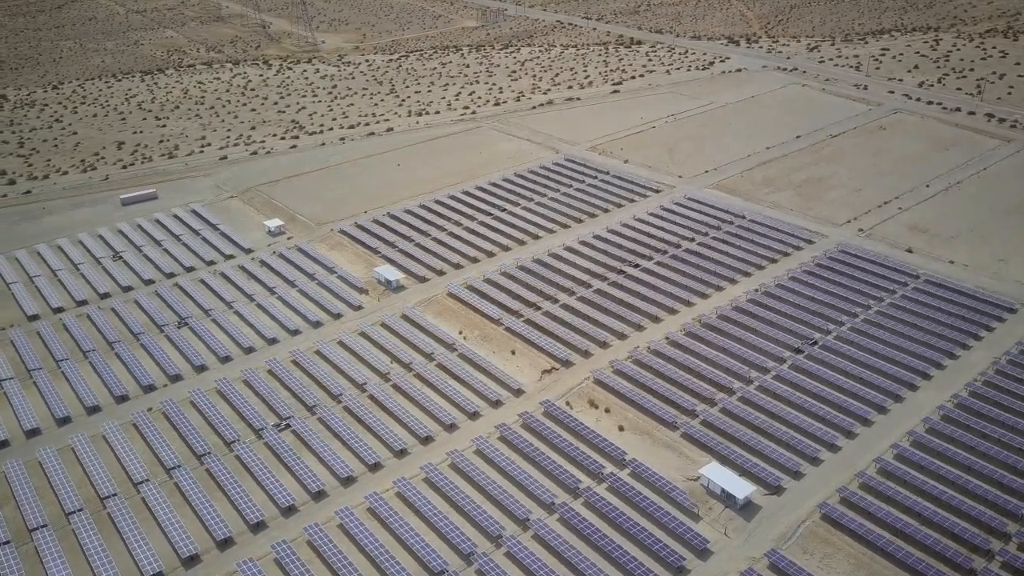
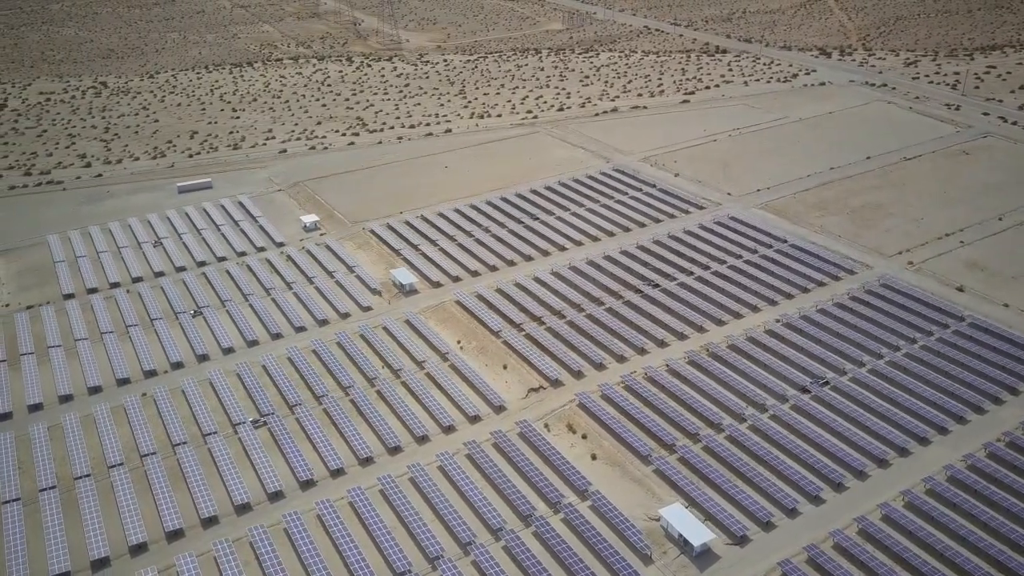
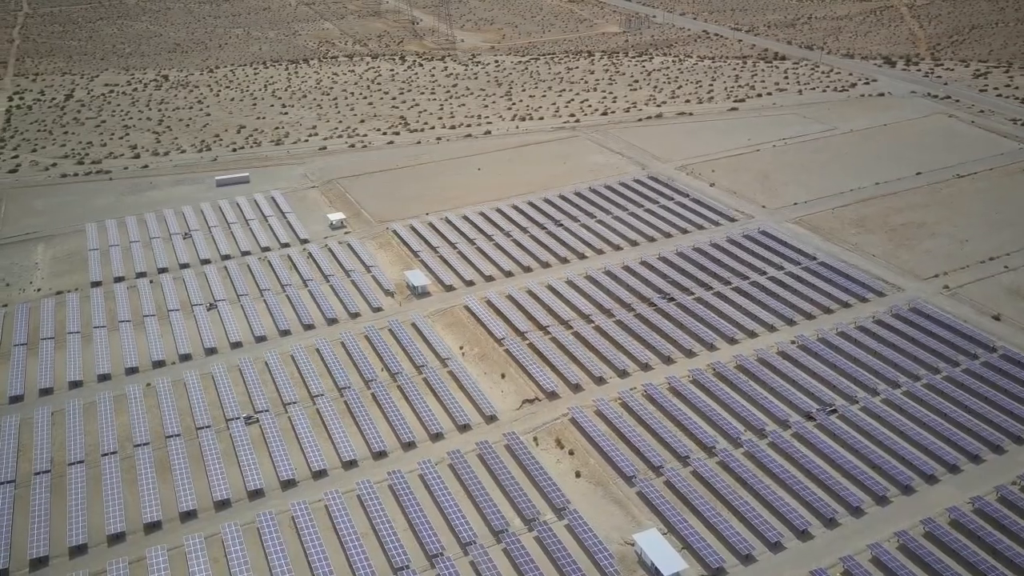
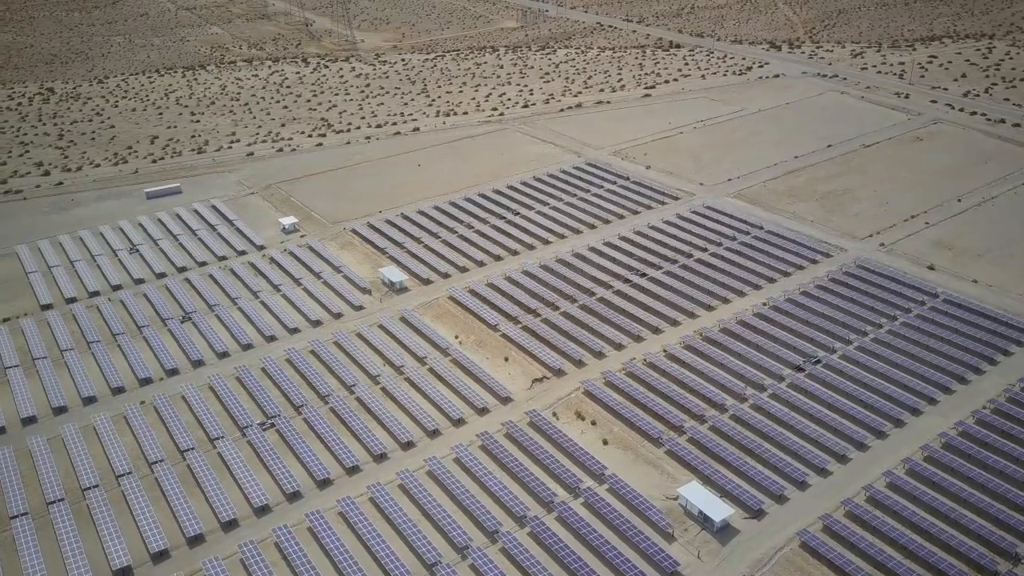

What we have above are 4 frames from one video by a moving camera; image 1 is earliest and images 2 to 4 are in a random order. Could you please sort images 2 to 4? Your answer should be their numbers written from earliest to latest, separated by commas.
4, 2, 3
